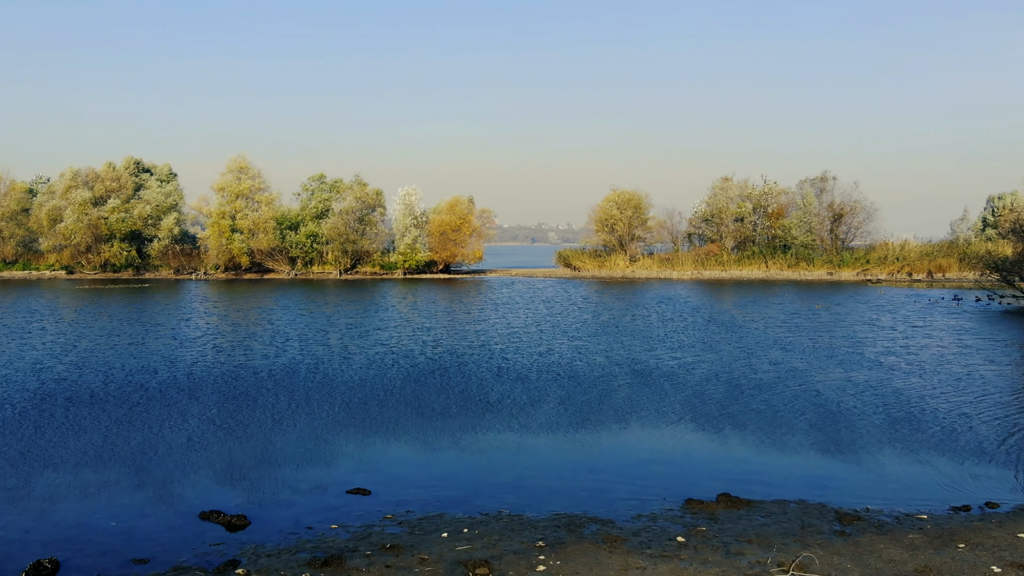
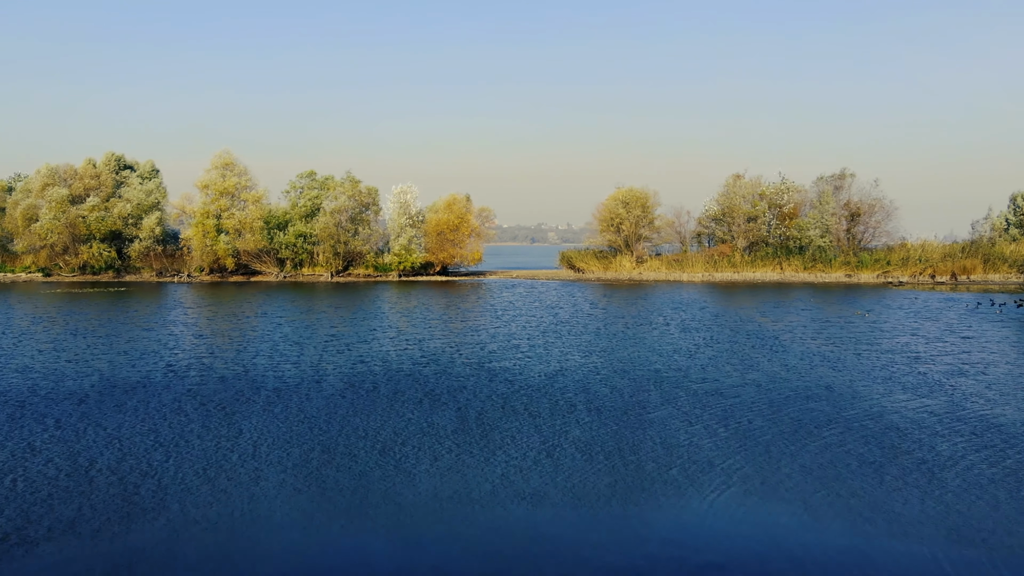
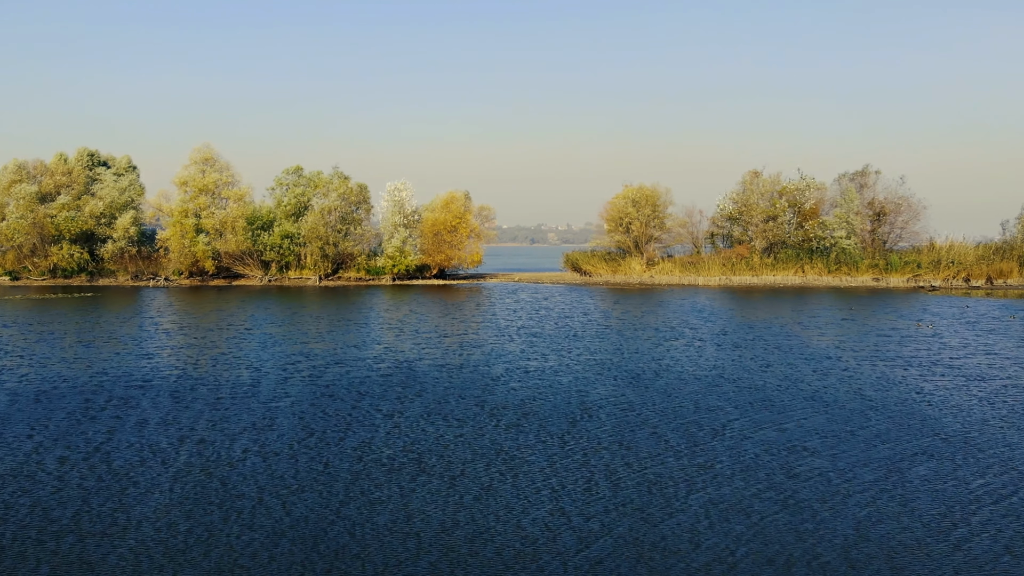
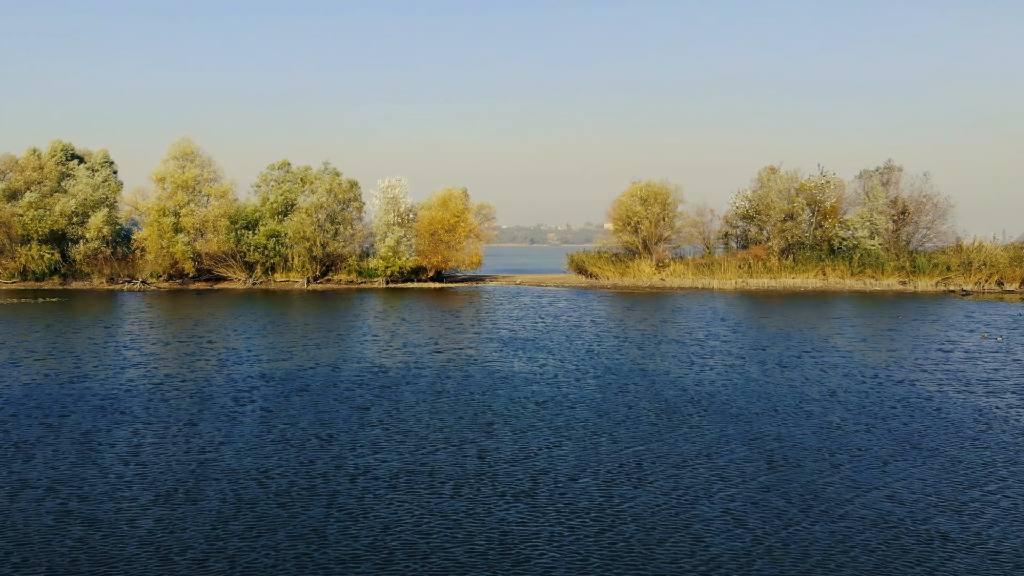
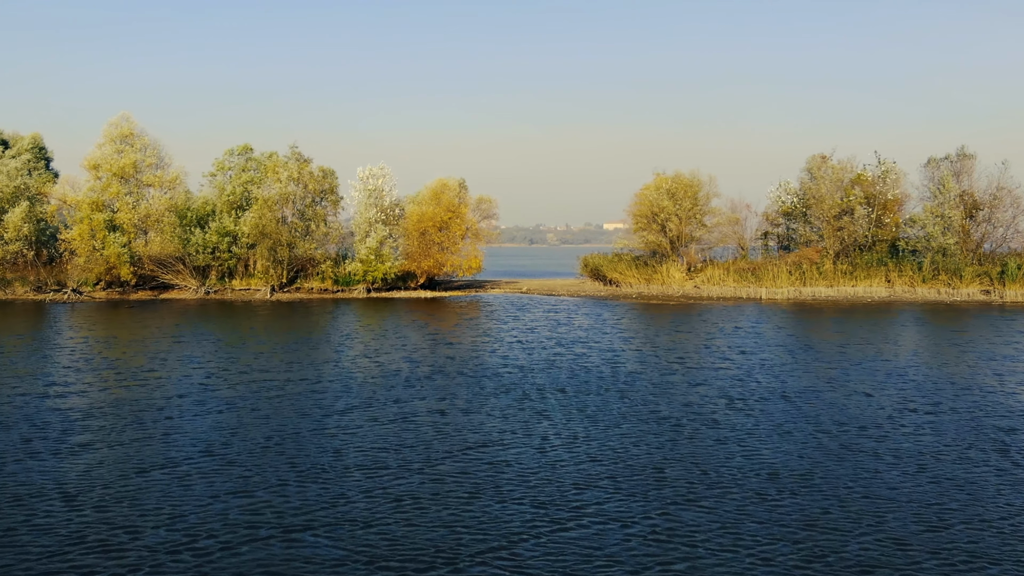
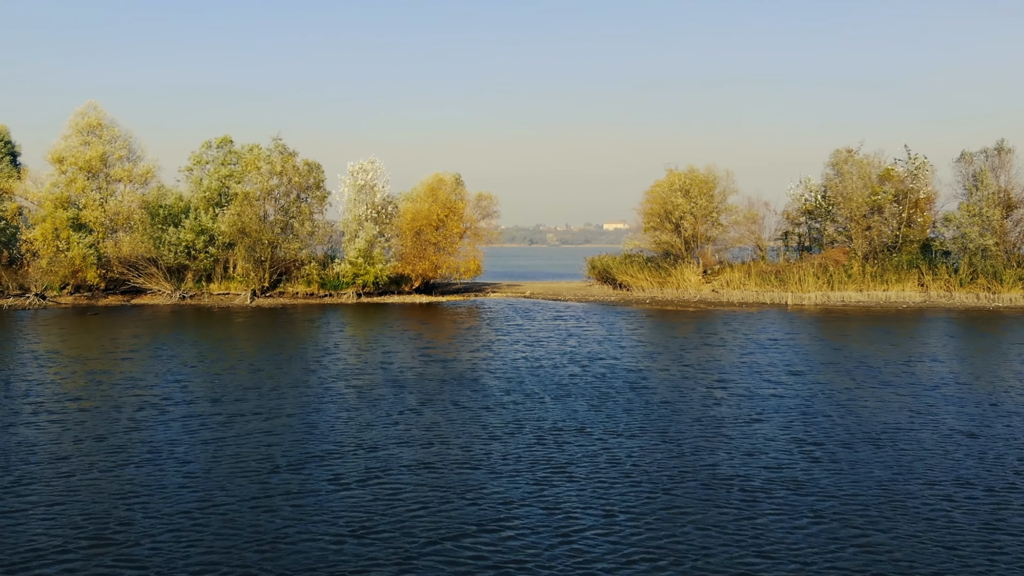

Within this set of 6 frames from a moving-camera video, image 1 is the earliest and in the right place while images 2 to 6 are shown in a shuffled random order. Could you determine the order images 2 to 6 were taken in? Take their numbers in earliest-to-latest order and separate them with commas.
2, 3, 4, 5, 6
